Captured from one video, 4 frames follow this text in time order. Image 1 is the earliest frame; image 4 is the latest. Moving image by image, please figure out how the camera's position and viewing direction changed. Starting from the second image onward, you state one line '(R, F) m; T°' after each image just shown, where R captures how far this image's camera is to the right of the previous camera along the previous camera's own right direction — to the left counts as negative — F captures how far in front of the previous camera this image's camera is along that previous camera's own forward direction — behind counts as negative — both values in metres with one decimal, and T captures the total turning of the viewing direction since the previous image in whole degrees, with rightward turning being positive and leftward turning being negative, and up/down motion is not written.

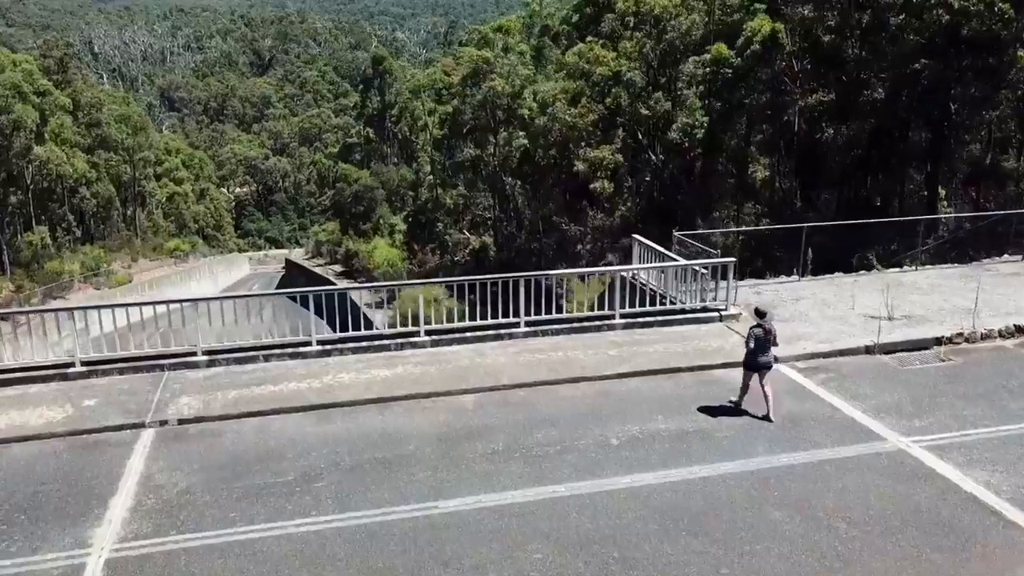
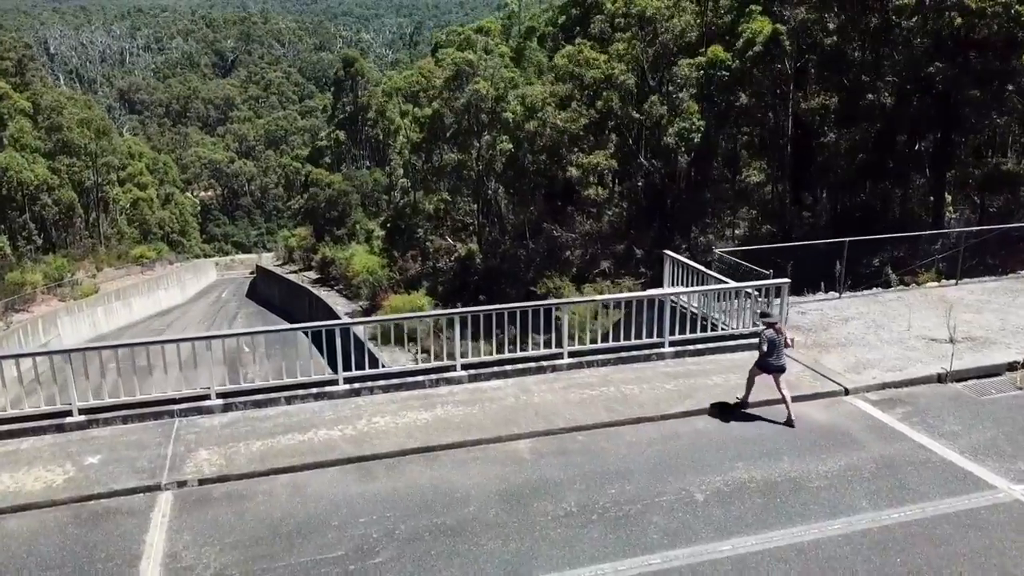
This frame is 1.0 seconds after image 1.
(-0.9, +0.9) m; +2°
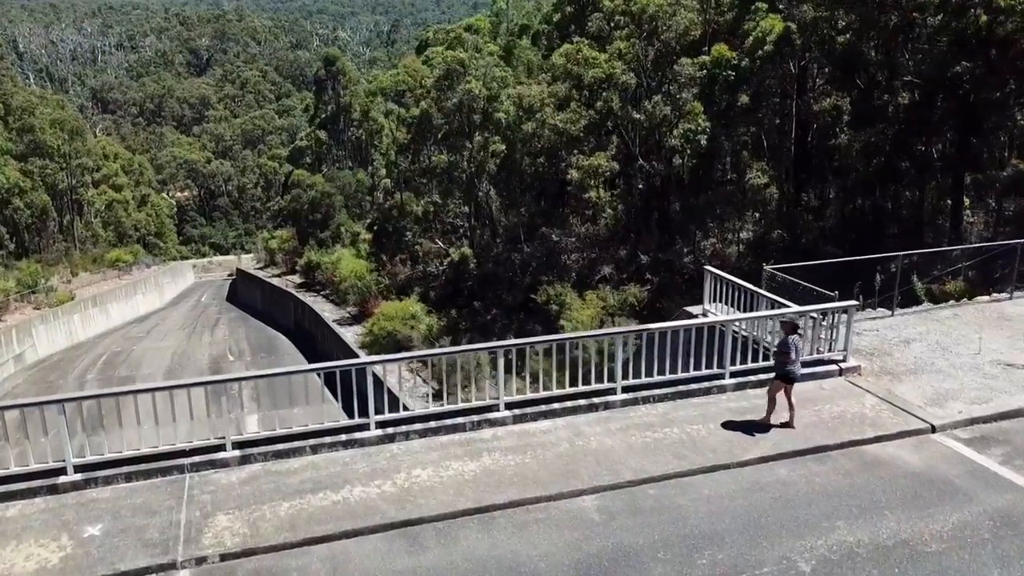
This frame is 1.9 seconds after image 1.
(-0.7, +1.0) m; +2°
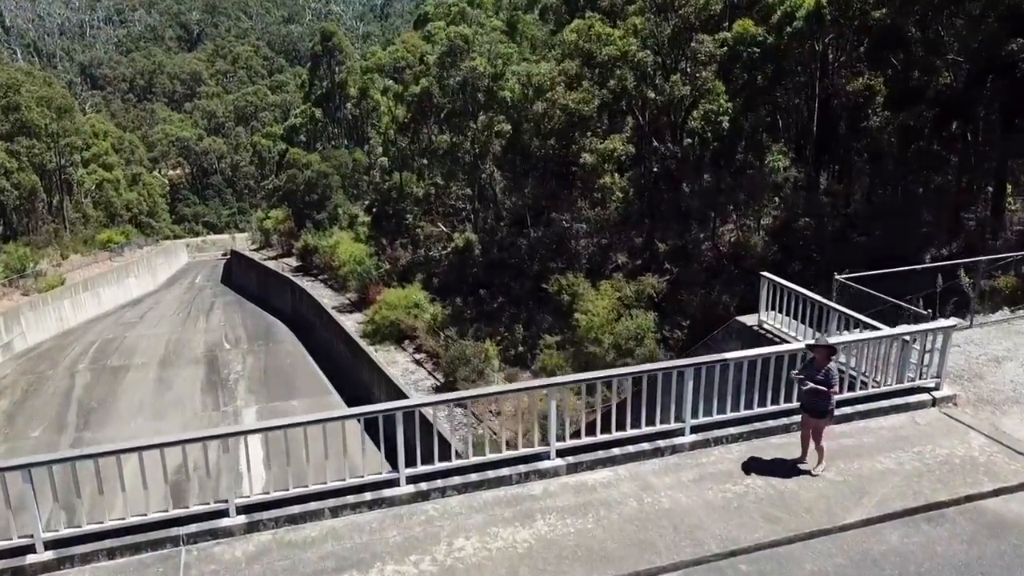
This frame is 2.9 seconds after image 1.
(-0.5, +1.3) m; 0°
